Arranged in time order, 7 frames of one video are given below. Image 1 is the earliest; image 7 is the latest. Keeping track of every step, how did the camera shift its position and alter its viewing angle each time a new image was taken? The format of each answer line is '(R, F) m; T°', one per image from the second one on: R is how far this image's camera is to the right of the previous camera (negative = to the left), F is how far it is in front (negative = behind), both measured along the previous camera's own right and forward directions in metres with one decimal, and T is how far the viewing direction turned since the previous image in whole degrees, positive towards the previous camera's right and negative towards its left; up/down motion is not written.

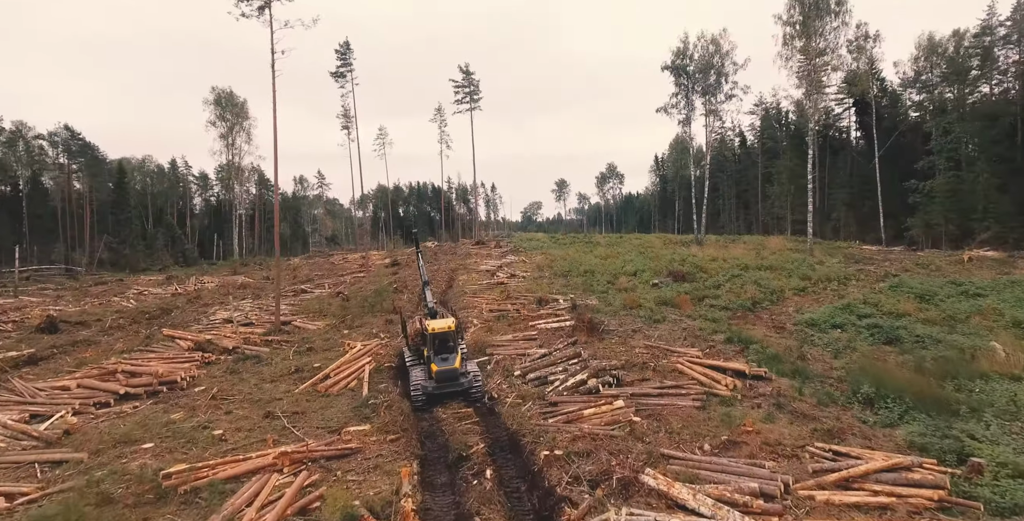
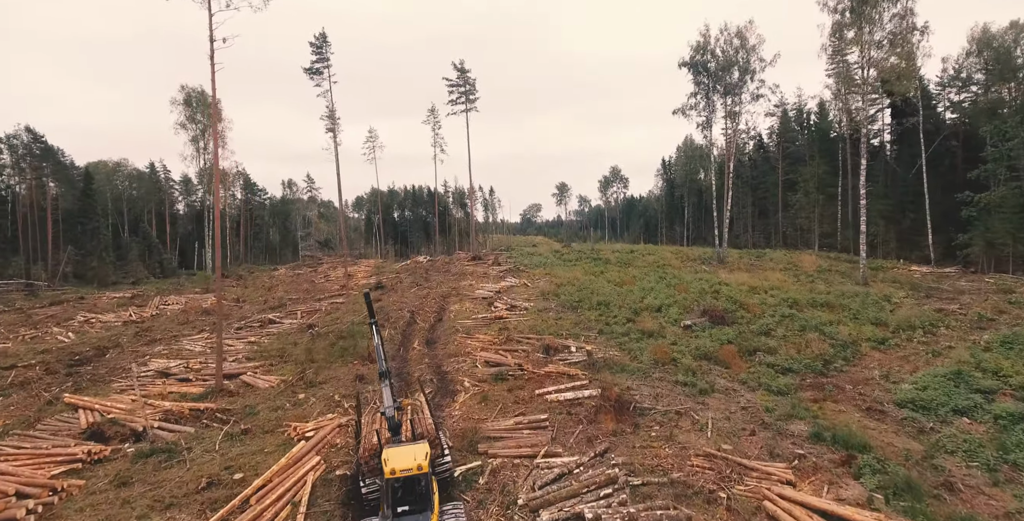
(-0.1, +3.8) m; 0°
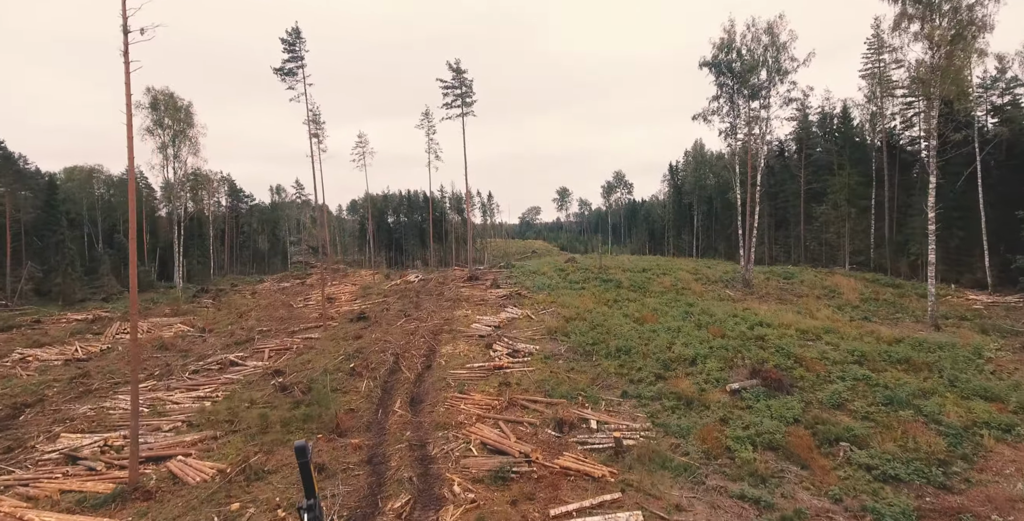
(-0.1, +3.5) m; 0°
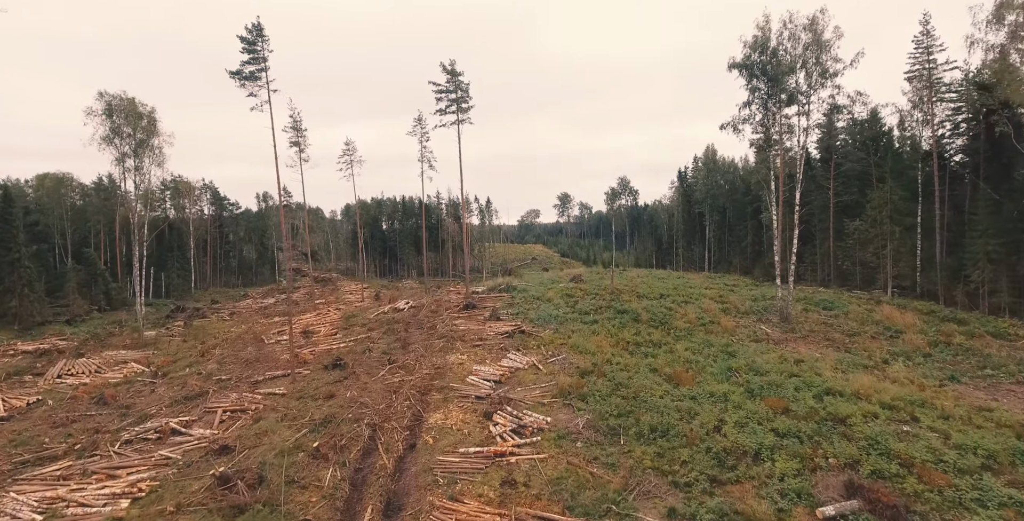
(-0.2, +3.8) m; 0°
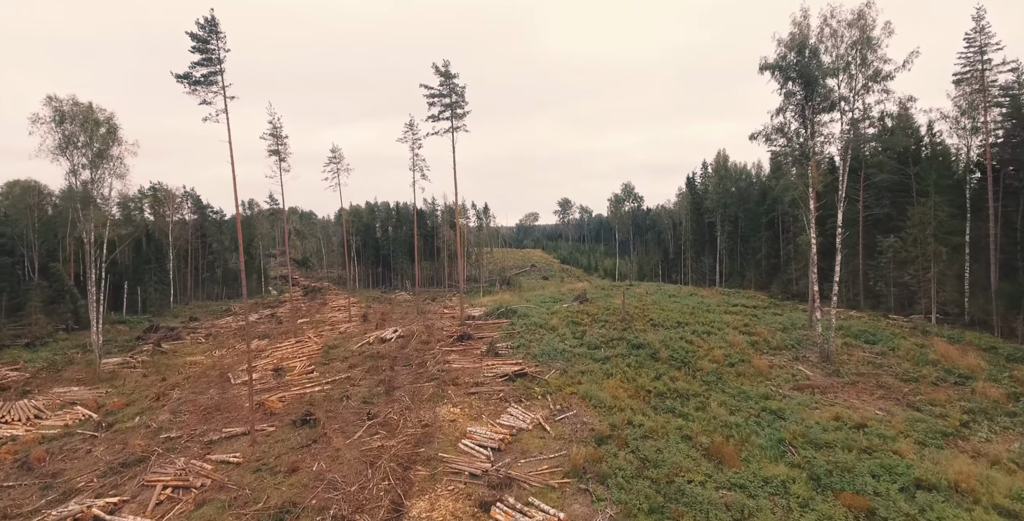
(-0.1, +3.3) m; 0°
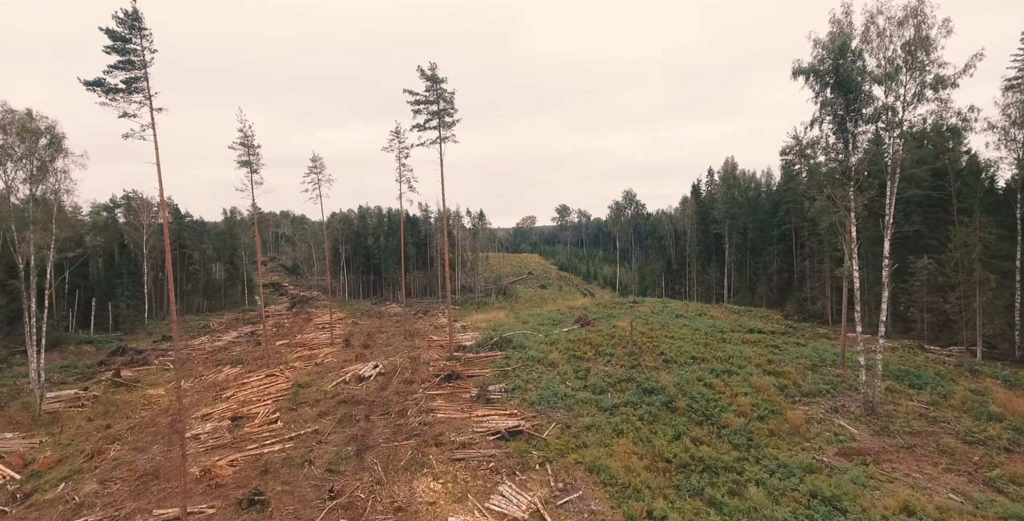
(+0.1, +3.1) m; 0°
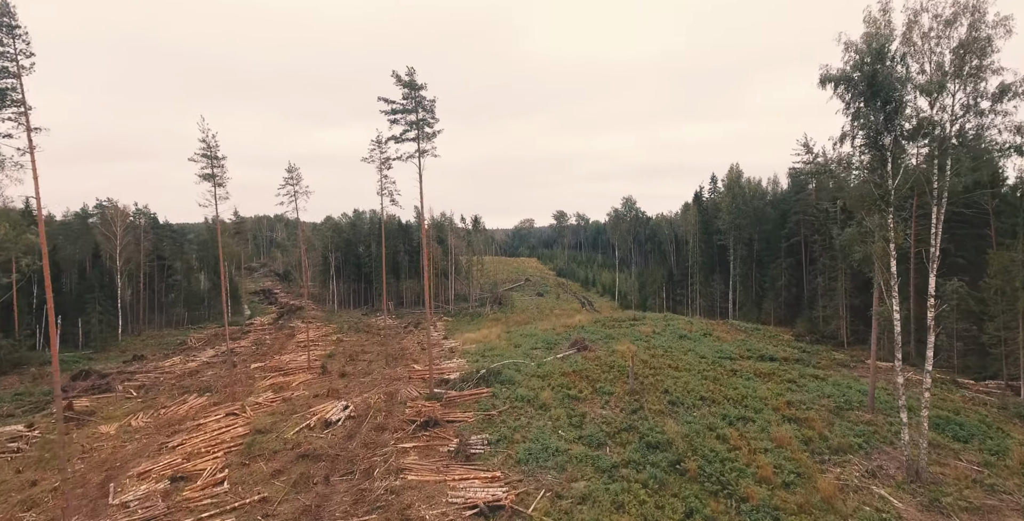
(+0.6, +2.8) m; 0°
